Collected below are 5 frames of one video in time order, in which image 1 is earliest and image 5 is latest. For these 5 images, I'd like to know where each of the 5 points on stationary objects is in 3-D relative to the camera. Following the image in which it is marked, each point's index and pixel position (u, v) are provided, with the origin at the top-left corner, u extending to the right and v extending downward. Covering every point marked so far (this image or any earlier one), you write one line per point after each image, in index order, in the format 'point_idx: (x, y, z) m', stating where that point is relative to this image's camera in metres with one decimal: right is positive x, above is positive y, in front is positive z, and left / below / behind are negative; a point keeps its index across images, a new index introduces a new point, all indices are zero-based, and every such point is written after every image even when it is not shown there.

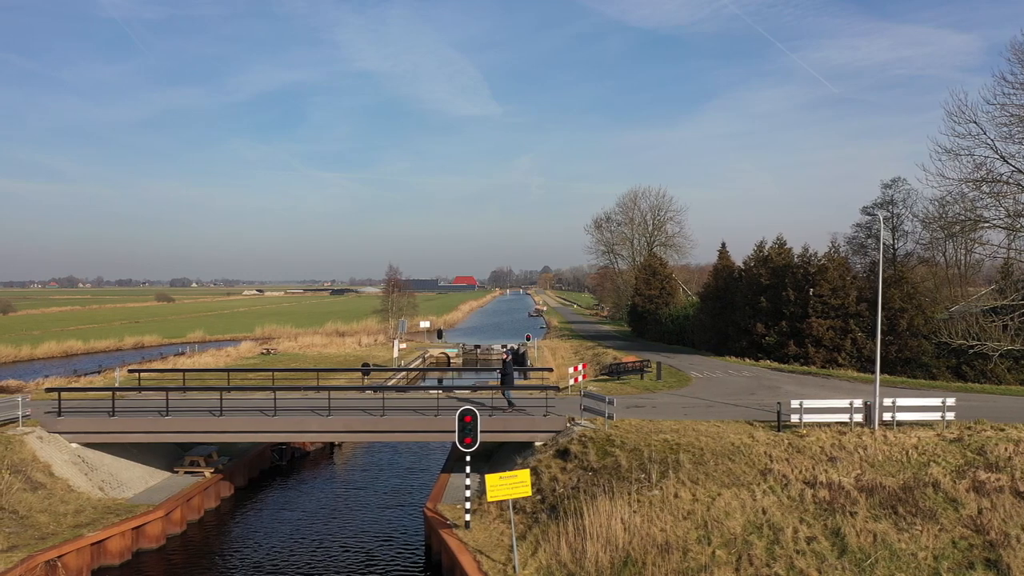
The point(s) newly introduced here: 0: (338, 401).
0: (-4.5, -3.0, +16.6) m
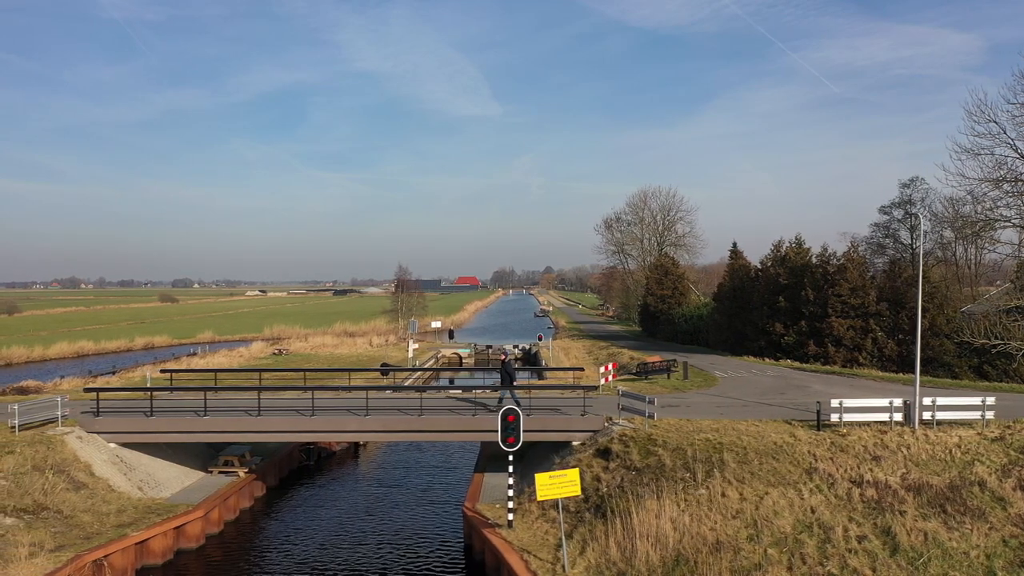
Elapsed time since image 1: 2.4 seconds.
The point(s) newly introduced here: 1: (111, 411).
0: (-3.6, -3.0, +16.6) m
1: (-9.9, -3.0, +15.4) m
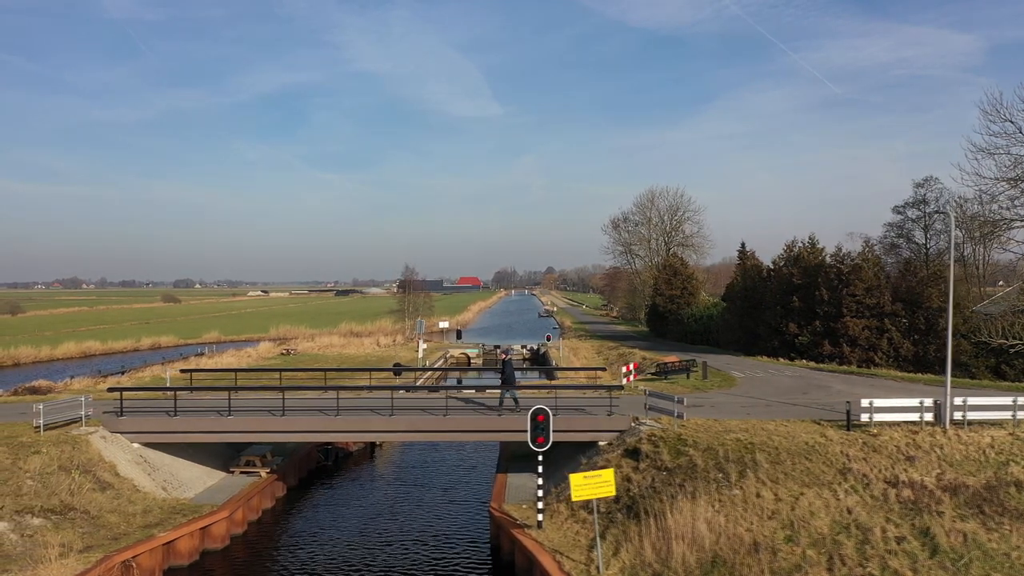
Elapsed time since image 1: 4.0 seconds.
0: (-3.1, -3.0, +16.5) m
1: (-9.3, -3.0, +15.3) m
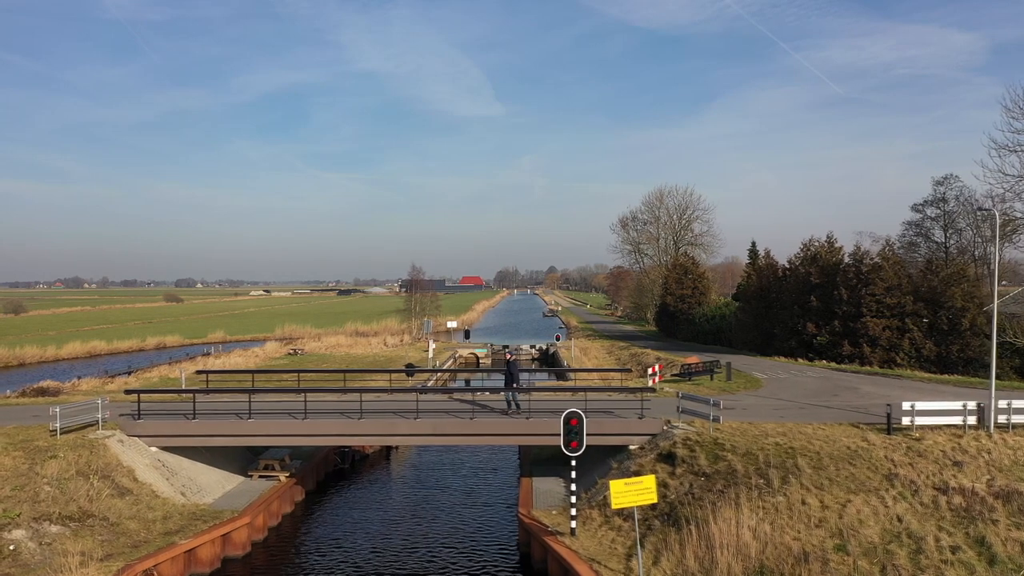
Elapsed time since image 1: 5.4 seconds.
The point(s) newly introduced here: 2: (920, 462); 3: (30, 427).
0: (-2.4, -3.0, +16.2) m
1: (-8.7, -3.0, +15.0) m
2: (+7.5, -3.2, +11.5) m
3: (-10.9, -3.1, +14.1) m
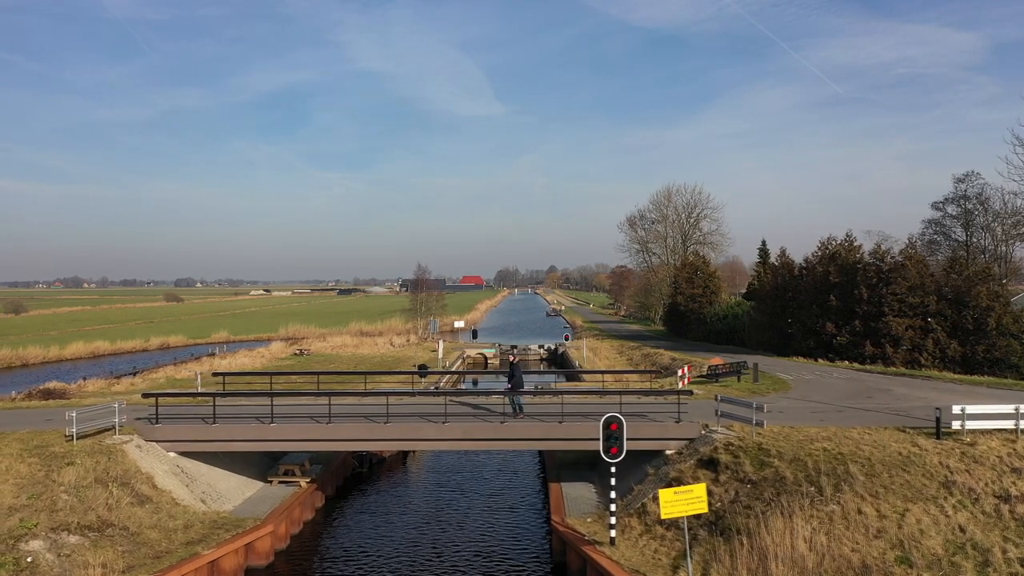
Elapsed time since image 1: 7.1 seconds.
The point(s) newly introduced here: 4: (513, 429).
0: (-1.8, -2.9, +15.7) m
1: (-8.0, -3.0, +14.5) m
2: (+8.1, -3.2, +11.0) m
3: (-10.2, -3.1, +13.6) m
4: (0.0, -3.0, +13.2) m
